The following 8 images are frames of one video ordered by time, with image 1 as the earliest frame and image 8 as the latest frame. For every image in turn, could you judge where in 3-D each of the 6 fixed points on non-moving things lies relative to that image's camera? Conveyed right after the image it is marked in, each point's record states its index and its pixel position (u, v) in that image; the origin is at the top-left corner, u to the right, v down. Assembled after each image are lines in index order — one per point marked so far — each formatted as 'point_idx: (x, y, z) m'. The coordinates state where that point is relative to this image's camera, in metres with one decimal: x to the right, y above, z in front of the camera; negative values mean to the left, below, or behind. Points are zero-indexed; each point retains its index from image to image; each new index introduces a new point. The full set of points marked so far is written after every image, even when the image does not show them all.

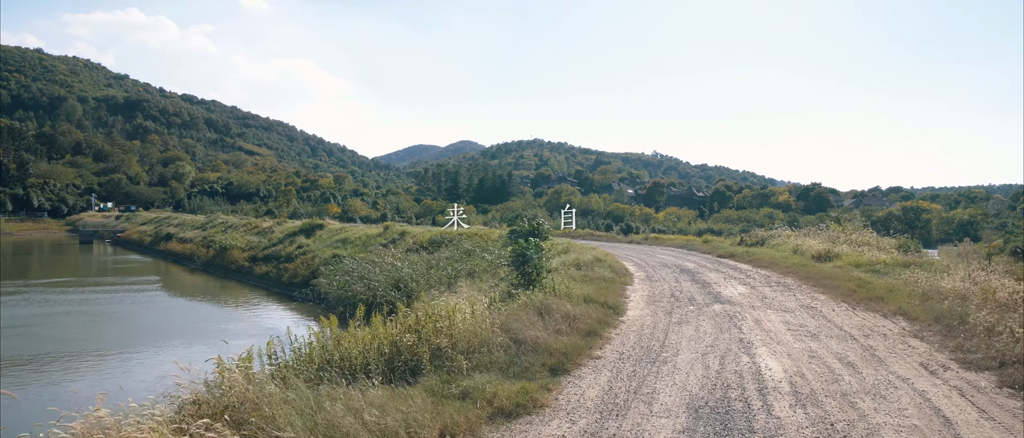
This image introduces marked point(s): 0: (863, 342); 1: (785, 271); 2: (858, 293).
0: (+3.8, -1.3, +5.8) m
1: (+6.7, -1.3, +13.0) m
2: (+5.8, -1.2, +8.8) m
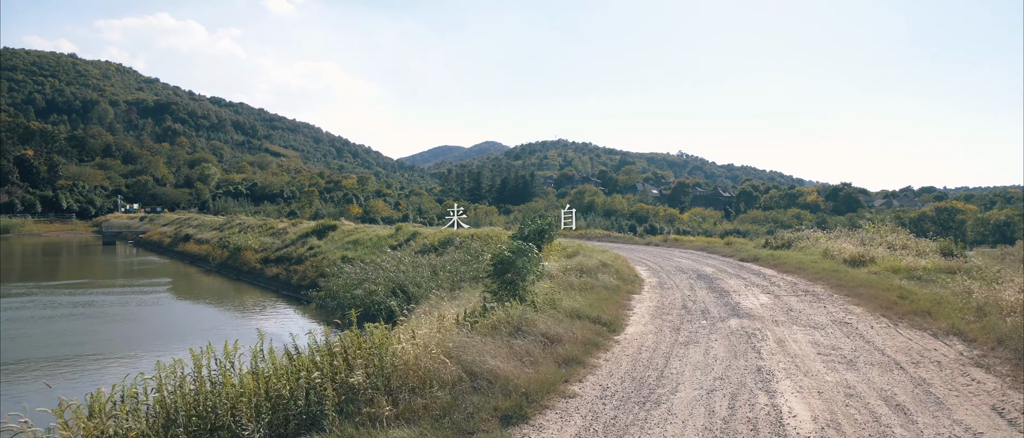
0: (+3.5, -1.3, +4.7) m
1: (+6.7, -1.3, +11.8) m
2: (+5.6, -1.3, +7.6) m
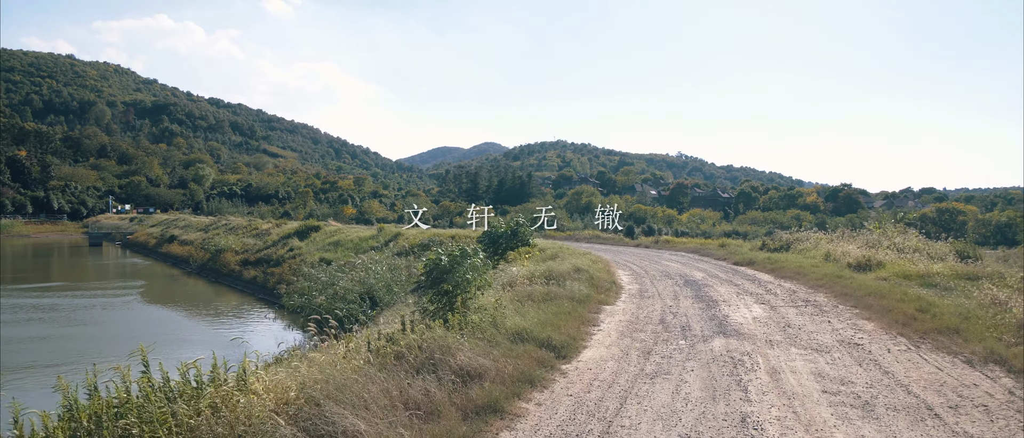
0: (+2.8, -1.3, +3.4) m
1: (+6.0, -1.3, +10.5) m
2: (+4.9, -1.2, +6.4) m
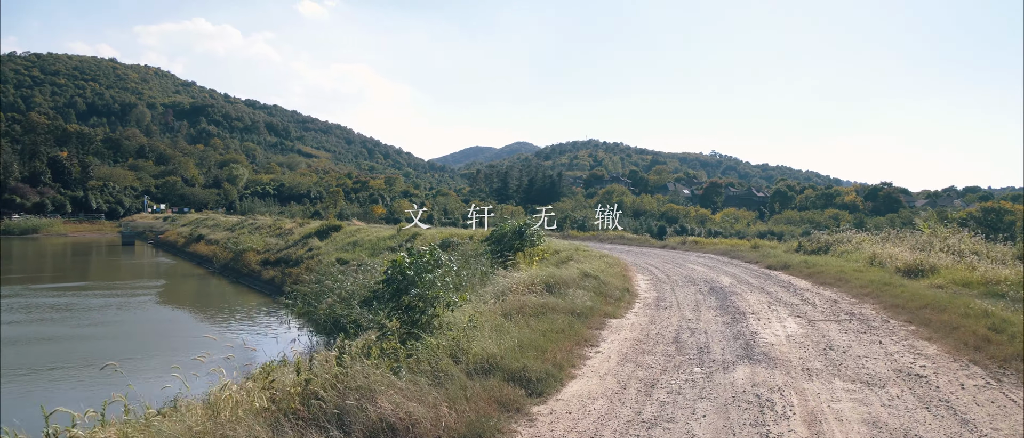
0: (+2.5, -1.3, +2.3) m
1: (+6.0, -1.3, +9.3) m
2: (+4.8, -1.2, +5.2) m
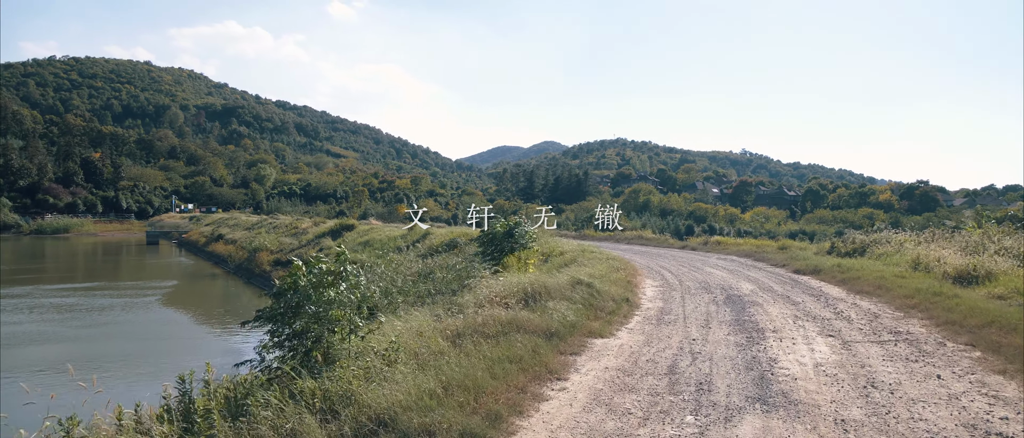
0: (+1.9, -1.3, +1.1) m
1: (+5.8, -1.3, +7.9) m
2: (+4.3, -1.2, +3.9) m
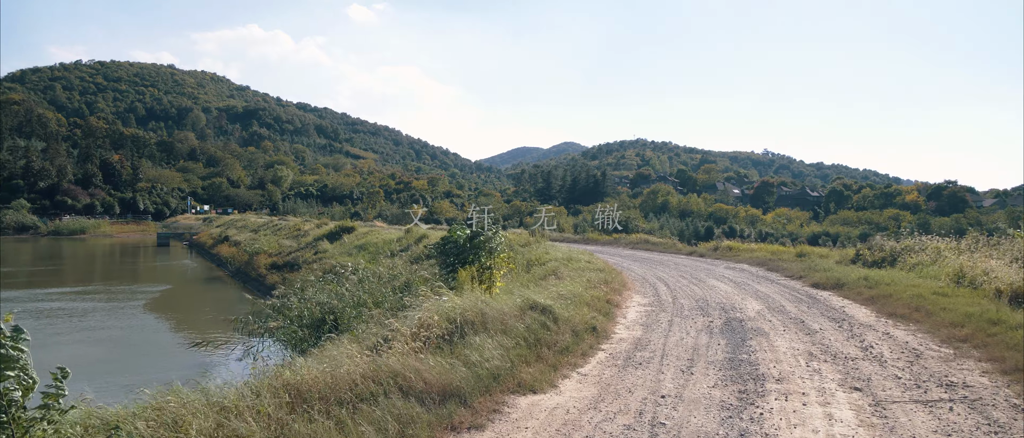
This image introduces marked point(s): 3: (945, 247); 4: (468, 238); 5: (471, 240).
0: (+1.0, -1.4, -0.4) m
1: (+5.1, -1.4, +6.2) m
2: (+3.5, -1.3, +2.3) m
3: (+10.5, -0.7, +12.8) m
4: (-0.7, -0.3, +9.3) m
5: (-0.6, -0.3, +9.0) m
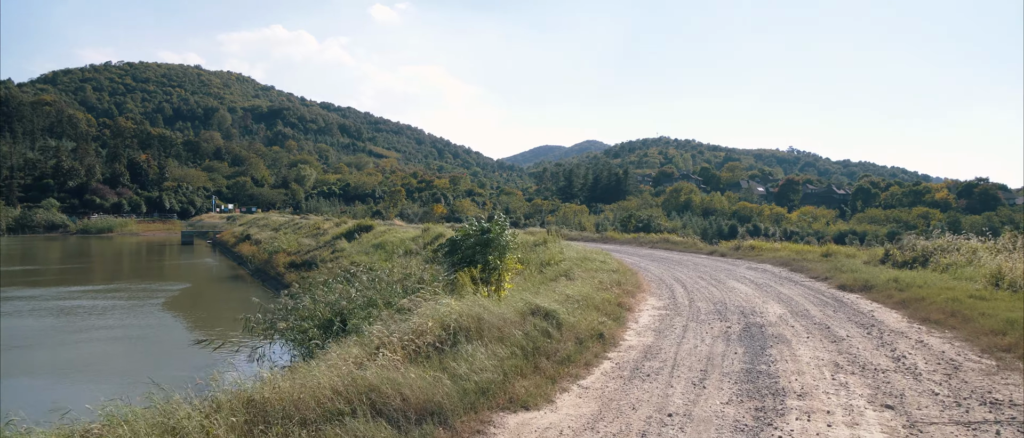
0: (+0.8, -1.4, -0.8) m
1: (+5.1, -1.4, +5.7) m
2: (+3.4, -1.3, +1.8) m
3: (+10.7, -0.6, +12.0) m
4: (-0.5, -0.3, +9.0) m
5: (-0.5, -0.3, +8.7) m
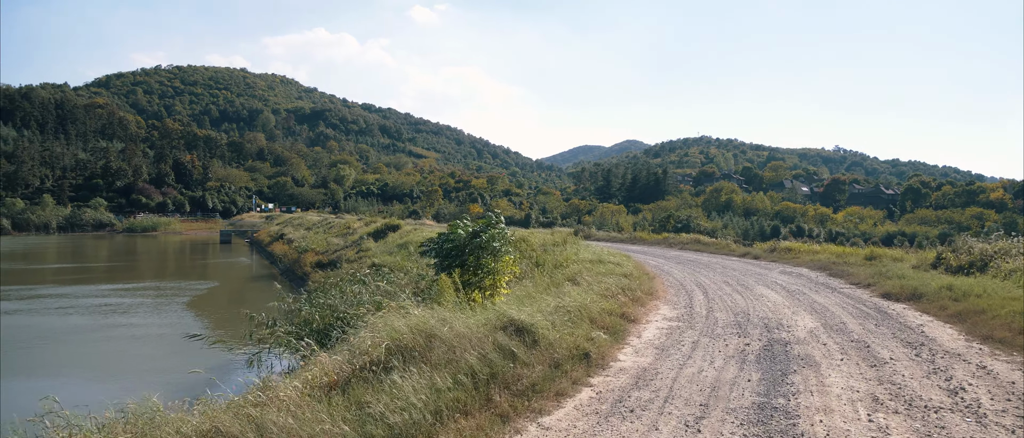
0: (+0.1, -1.4, -1.6) m
1: (+4.9, -1.4, +4.5) m
2: (+2.8, -1.3, +0.8) m
3: (+10.9, -0.7, +10.5) m
4: (-0.5, -0.3, +8.2) m
5: (-0.5, -0.3, +7.9) m
